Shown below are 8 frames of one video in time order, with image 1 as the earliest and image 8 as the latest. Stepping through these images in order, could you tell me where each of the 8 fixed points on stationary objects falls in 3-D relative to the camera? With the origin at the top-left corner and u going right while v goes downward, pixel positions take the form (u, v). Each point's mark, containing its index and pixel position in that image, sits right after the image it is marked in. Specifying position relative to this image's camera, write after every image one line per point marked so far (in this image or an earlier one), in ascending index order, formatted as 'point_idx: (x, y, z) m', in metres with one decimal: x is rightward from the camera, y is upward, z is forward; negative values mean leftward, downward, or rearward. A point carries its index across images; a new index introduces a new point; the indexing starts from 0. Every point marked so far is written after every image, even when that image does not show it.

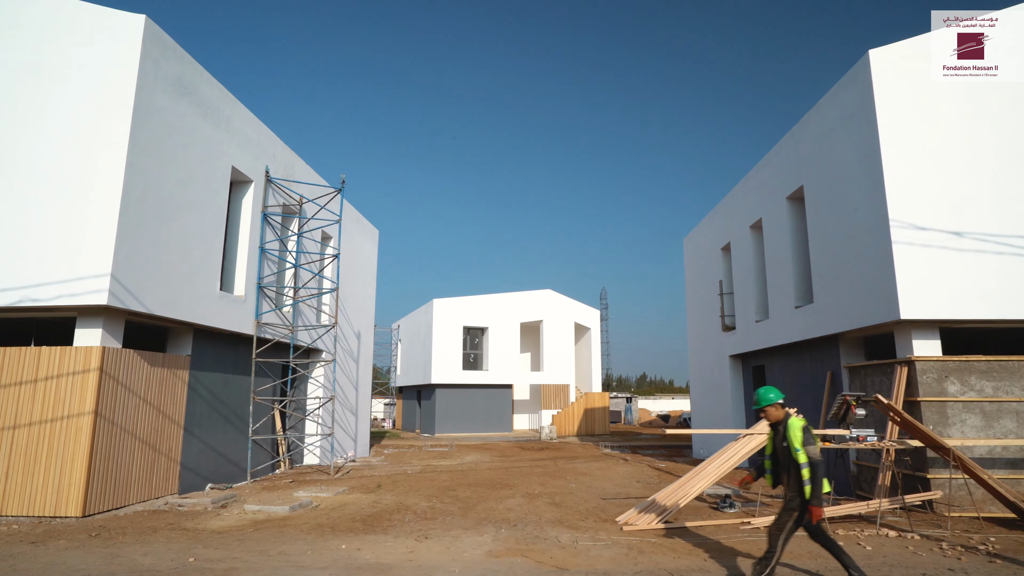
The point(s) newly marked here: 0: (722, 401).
0: (+5.8, -3.1, +15.2) m
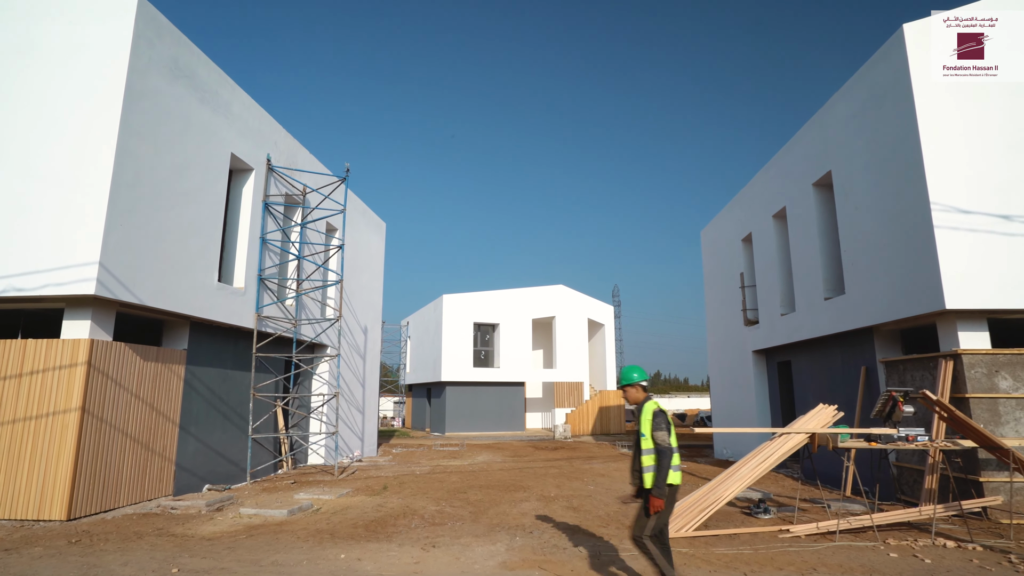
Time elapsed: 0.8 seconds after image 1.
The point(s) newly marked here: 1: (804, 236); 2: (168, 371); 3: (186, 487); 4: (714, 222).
0: (+6.1, -2.9, +14.5) m
1: (+6.0, +1.1, +11.3) m
2: (-5.2, -1.3, +8.4) m
3: (-5.1, -3.1, +8.7) m
4: (+6.2, +2.0, +16.8) m
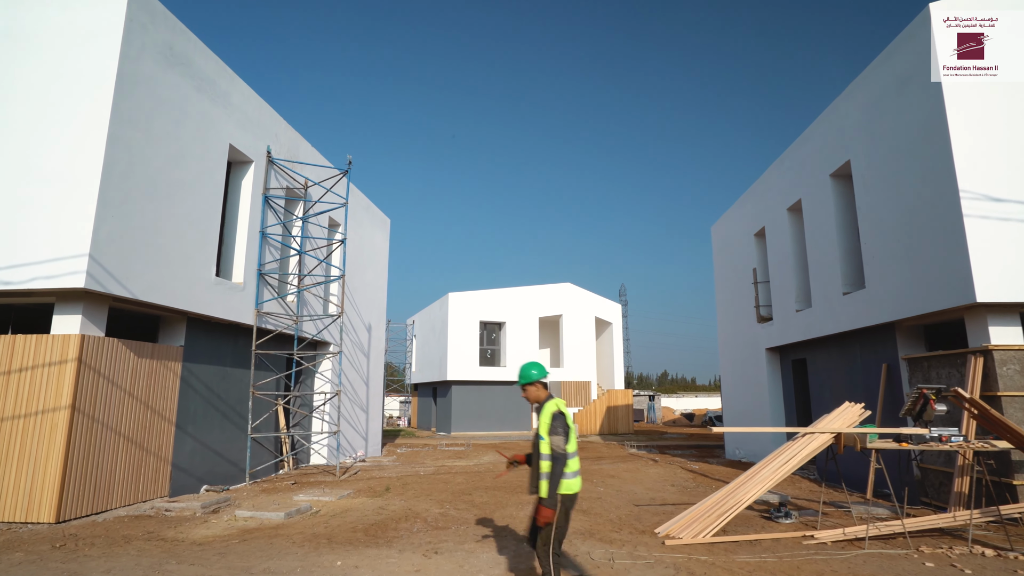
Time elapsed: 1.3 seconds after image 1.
0: (+6.3, -2.8, +14.2) m
1: (+6.1, +1.2, +10.9) m
2: (-5.1, -1.2, +8.1) m
3: (-5.0, -3.0, +8.4) m
4: (+6.3, +2.1, +16.4) m
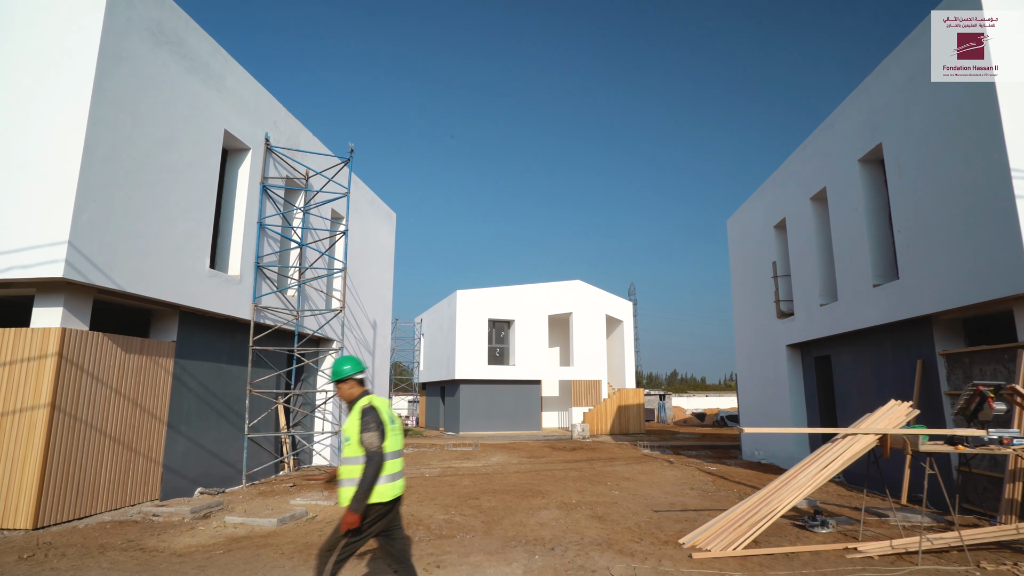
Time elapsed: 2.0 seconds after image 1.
0: (+6.5, -2.7, +13.6) m
1: (+6.3, +1.3, +10.3) m
2: (-5.0, -1.1, +7.7) m
3: (-4.9, -2.9, +8.0) m
4: (+6.6, +2.3, +15.8) m
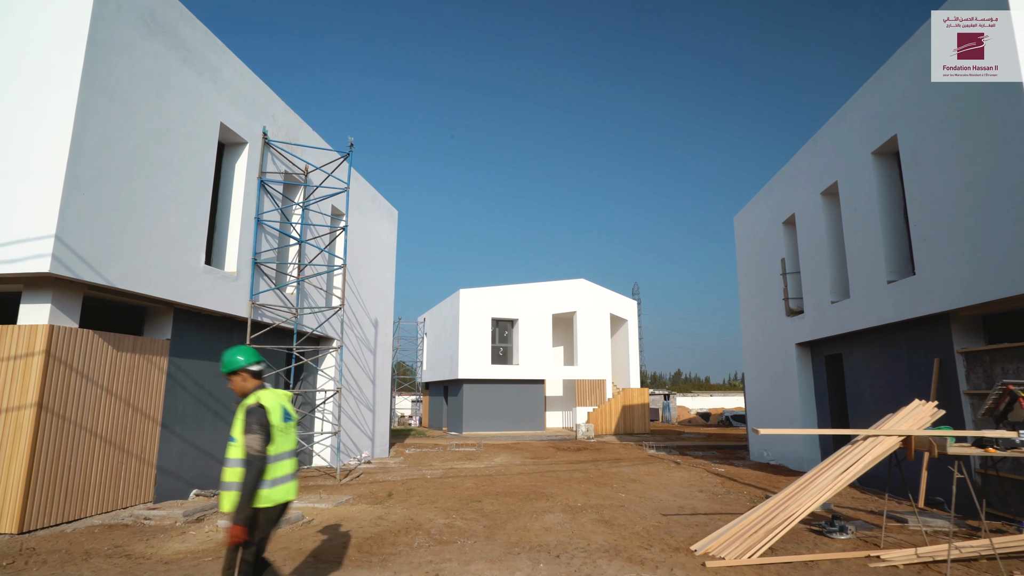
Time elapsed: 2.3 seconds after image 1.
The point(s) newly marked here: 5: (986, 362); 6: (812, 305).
0: (+6.6, -2.6, +13.3) m
1: (+6.3, +1.4, +10.1) m
2: (-5.0, -1.0, +7.5) m
3: (-4.8, -2.9, +7.8) m
4: (+6.7, +2.3, +15.5) m
5: (+6.5, -1.0, +7.6) m
6: (+6.5, -0.4, +12.0) m
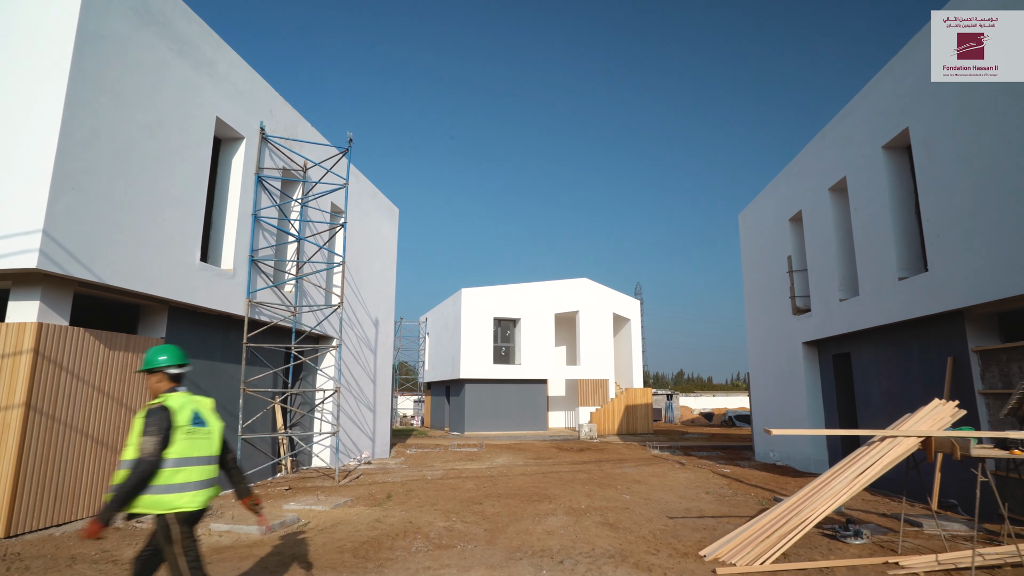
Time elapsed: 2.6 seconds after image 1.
0: (+6.6, -2.5, +13.1) m
1: (+6.4, +1.4, +9.8) m
2: (-4.9, -1.0, +7.3) m
3: (-4.8, -2.8, +7.6) m
4: (+6.7, +2.4, +15.3) m
5: (+6.6, -1.0, +7.4) m
6: (+6.6, -0.3, +11.8) m
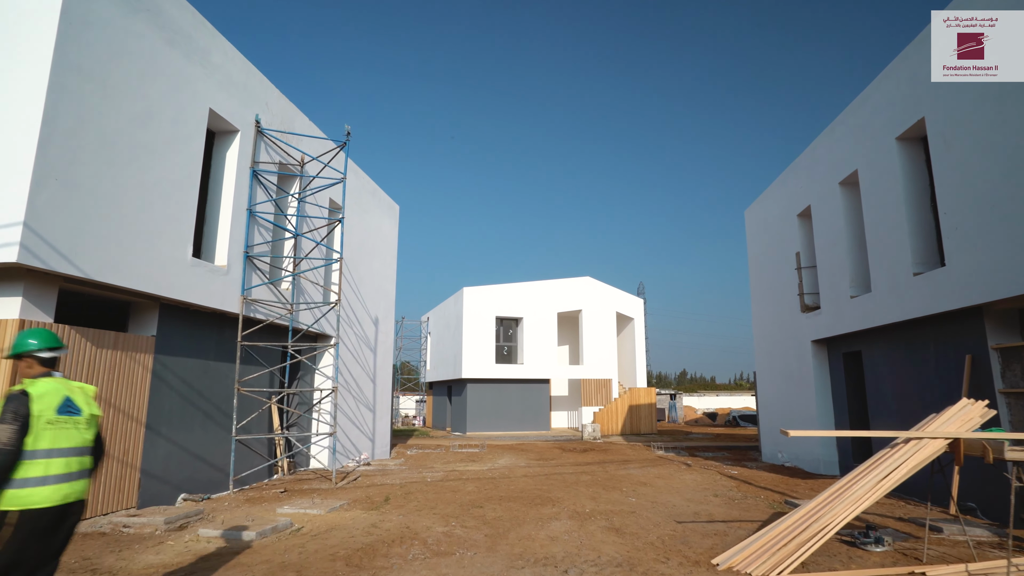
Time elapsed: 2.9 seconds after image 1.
0: (+6.7, -2.5, +12.8) m
1: (+6.4, +1.5, +9.6) m
2: (-4.9, -0.9, +7.1) m
3: (-4.8, -2.8, +7.4) m
4: (+6.8, +2.5, +15.0) m
5: (+6.6, -0.9, +7.1) m
6: (+6.6, -0.3, +11.5) m
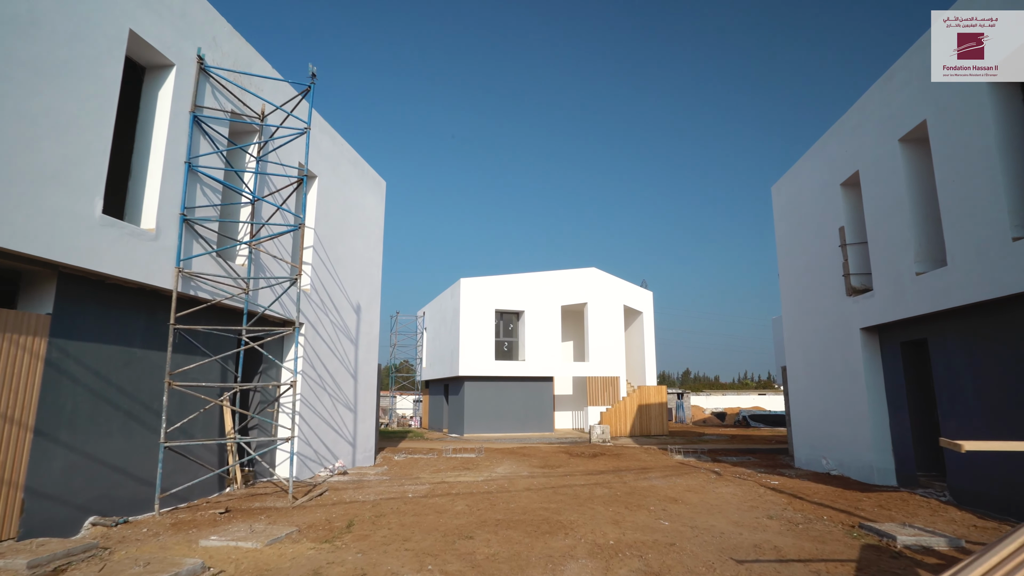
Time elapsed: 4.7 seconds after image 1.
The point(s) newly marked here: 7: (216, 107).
0: (+6.7, -2.1, +11.0) m
1: (+6.4, +1.9, +7.8) m
2: (-4.9, -0.5, +5.4) m
3: (-4.8, -2.4, +5.7) m
4: (+6.8, +2.9, +13.3) m
5: (+6.6, -0.5, +5.4) m
6: (+6.6, +0.1, +9.7) m
7: (-4.3, +2.6, +8.0) m
